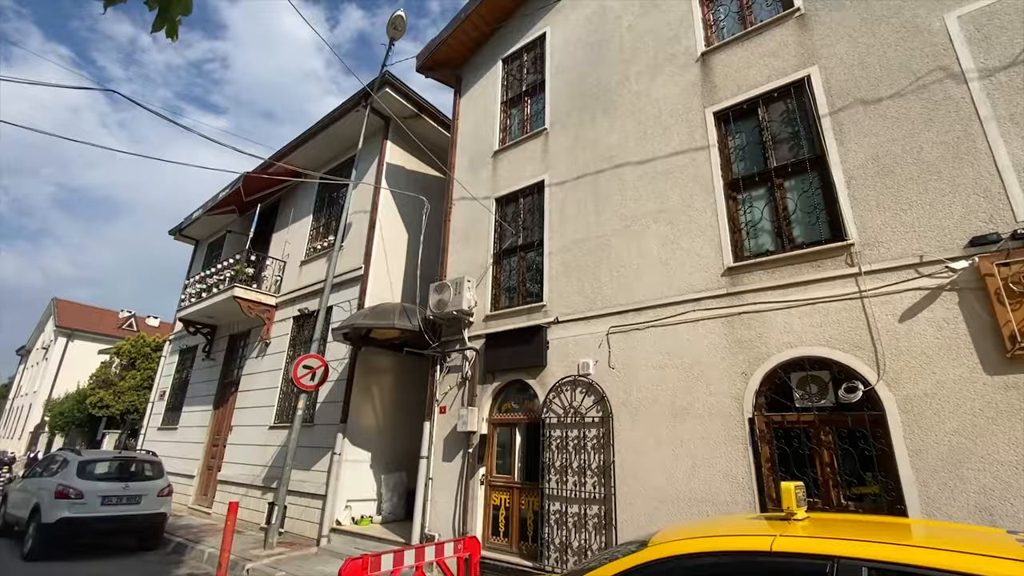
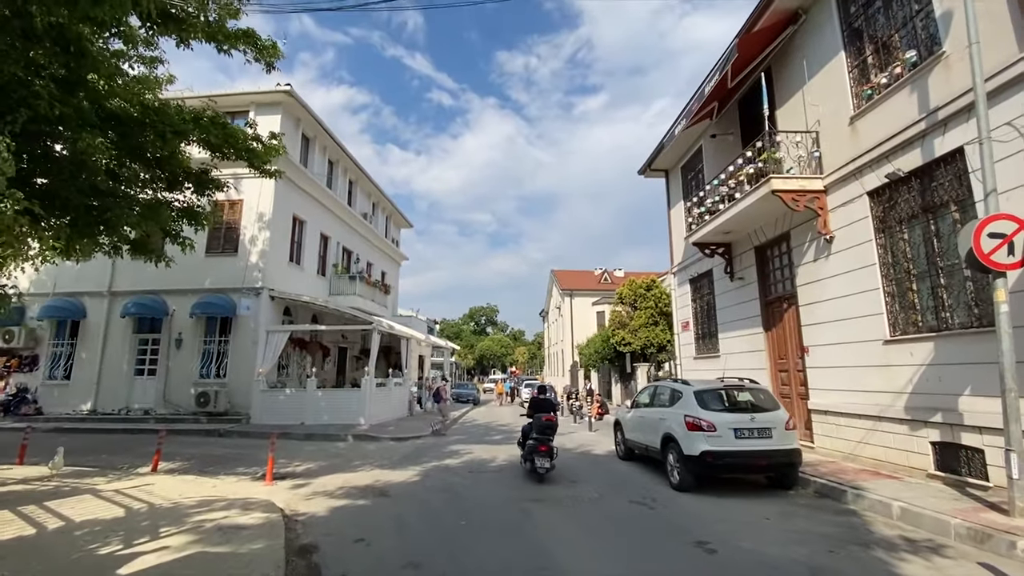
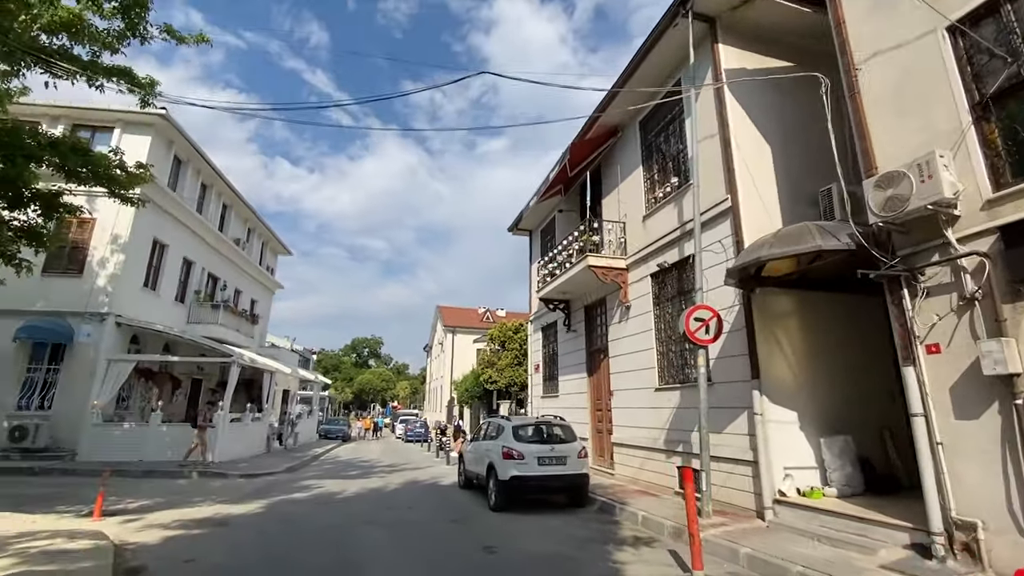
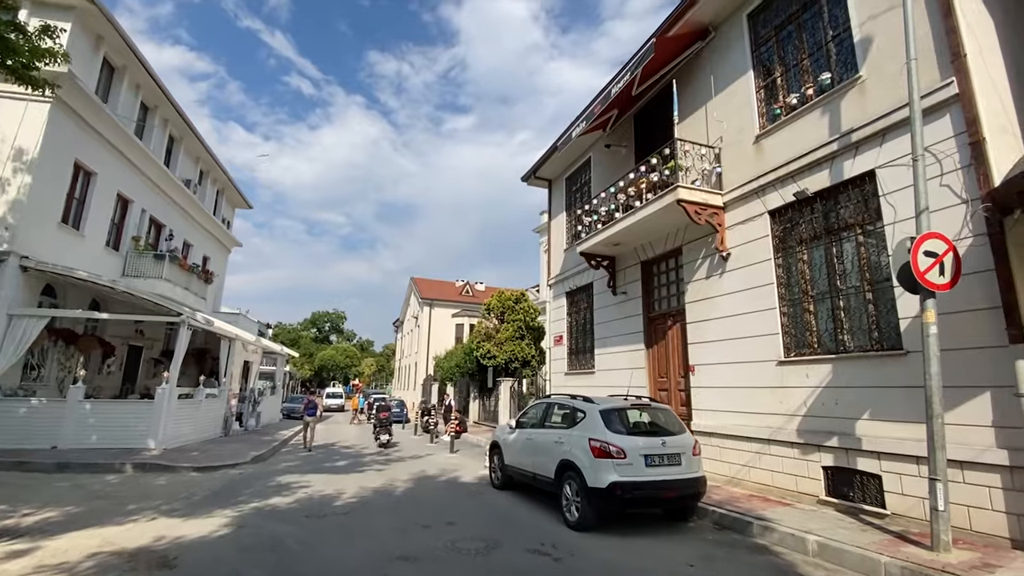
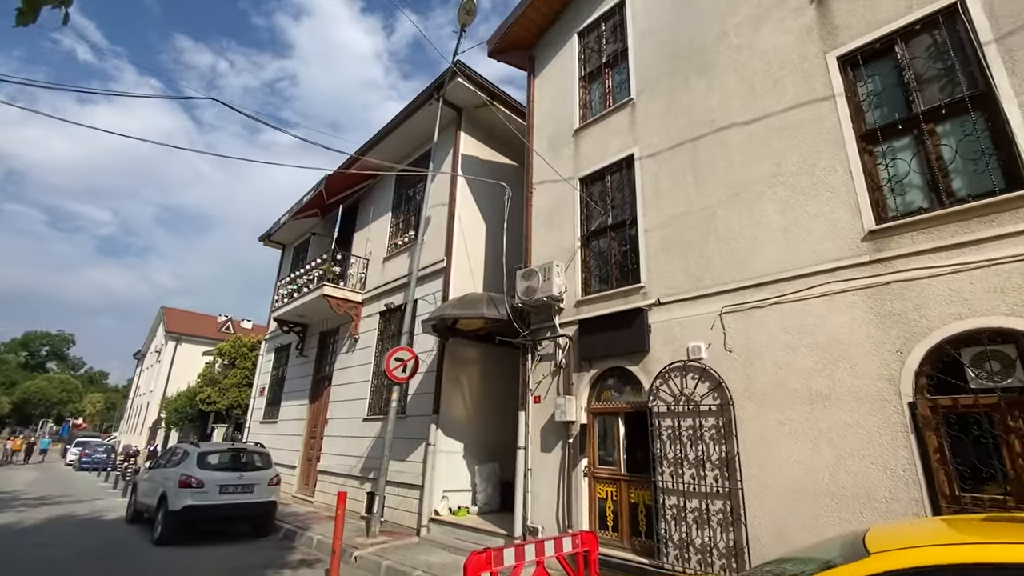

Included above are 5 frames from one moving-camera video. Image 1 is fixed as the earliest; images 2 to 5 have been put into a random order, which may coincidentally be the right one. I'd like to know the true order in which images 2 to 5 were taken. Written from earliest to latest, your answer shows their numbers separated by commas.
5, 3, 2, 4
